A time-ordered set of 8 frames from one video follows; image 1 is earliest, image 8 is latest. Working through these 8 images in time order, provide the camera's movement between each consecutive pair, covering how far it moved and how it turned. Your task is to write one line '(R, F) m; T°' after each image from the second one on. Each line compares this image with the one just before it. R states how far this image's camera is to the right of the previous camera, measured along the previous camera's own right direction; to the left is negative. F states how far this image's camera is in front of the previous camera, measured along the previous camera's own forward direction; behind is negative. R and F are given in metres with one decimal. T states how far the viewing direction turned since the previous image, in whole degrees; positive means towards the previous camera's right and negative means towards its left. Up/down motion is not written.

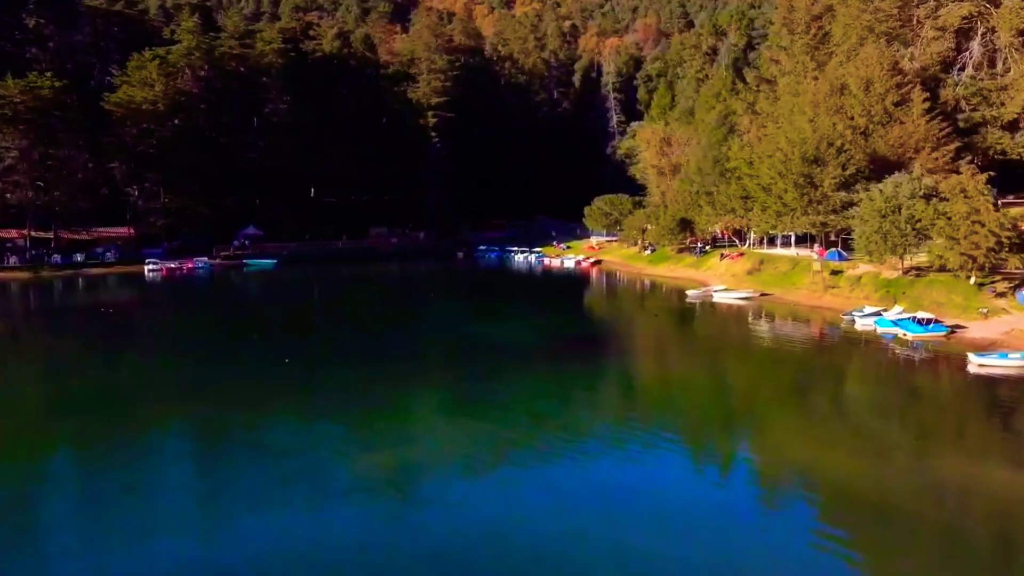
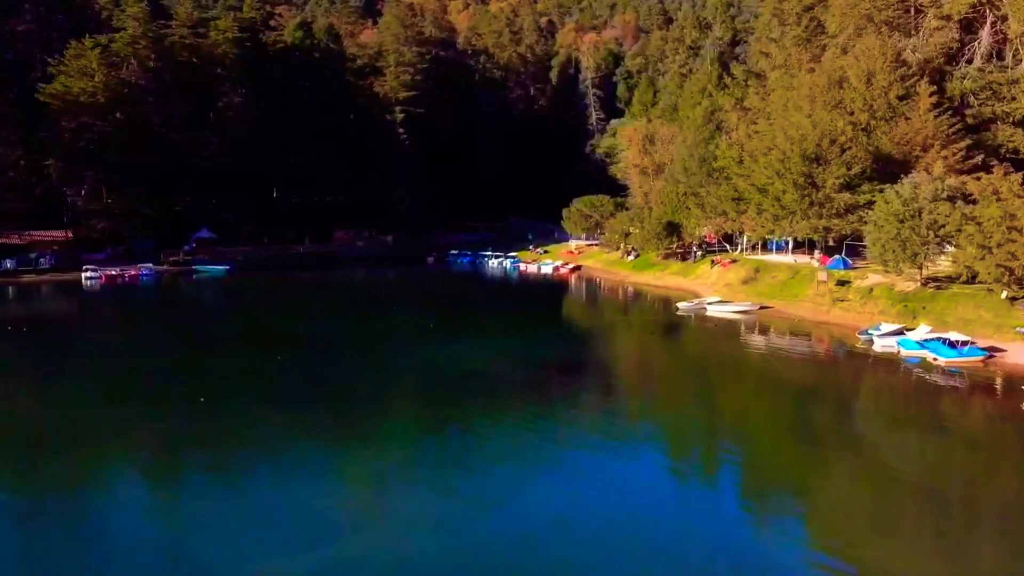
(+0.4, +5.6) m; +2°
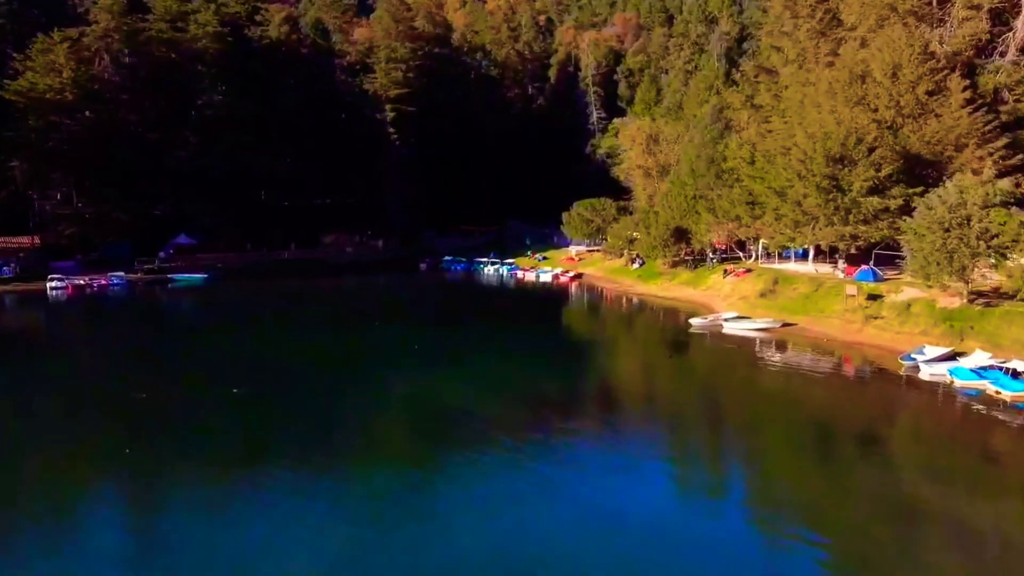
(+0.2, +4.6) m; 0°
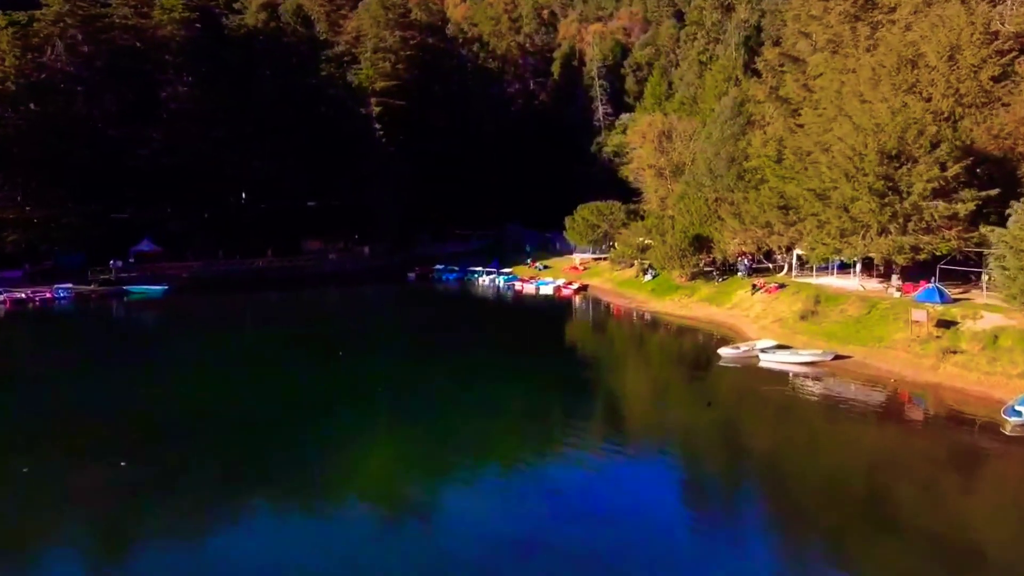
(+0.6, +7.6) m; 0°
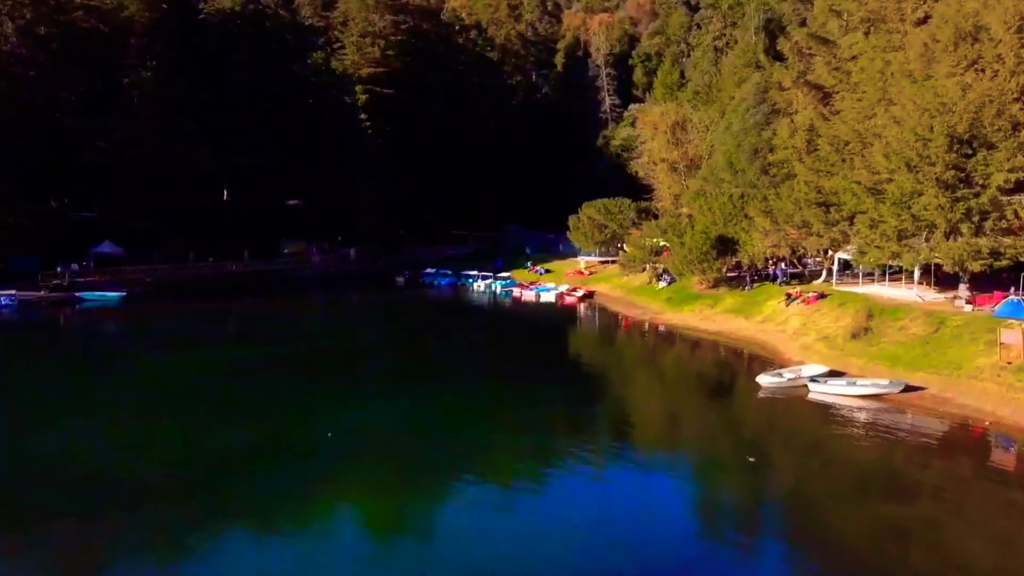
(+0.5, +6.7) m; 0°
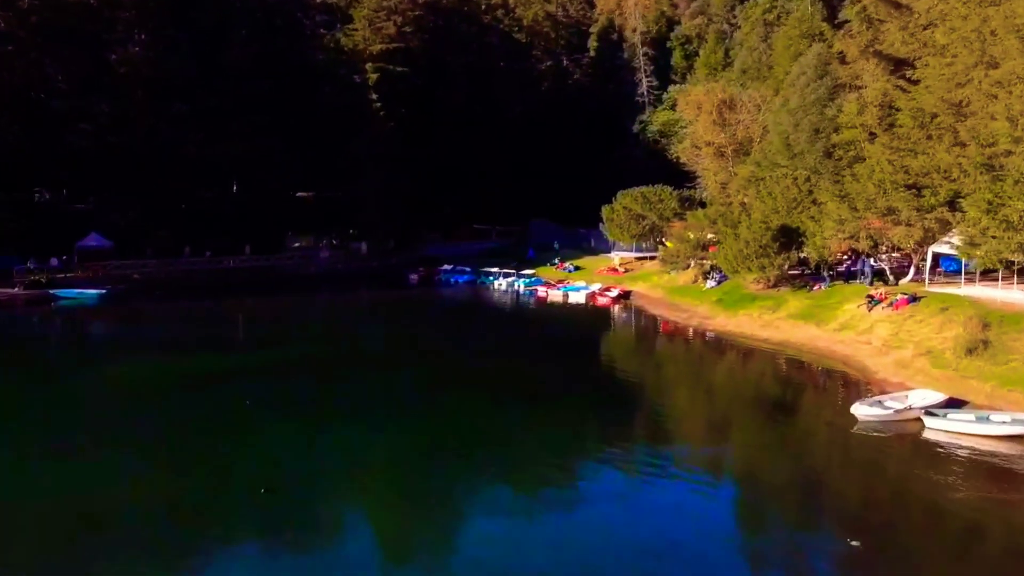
(+0.5, +6.9) m; -2°
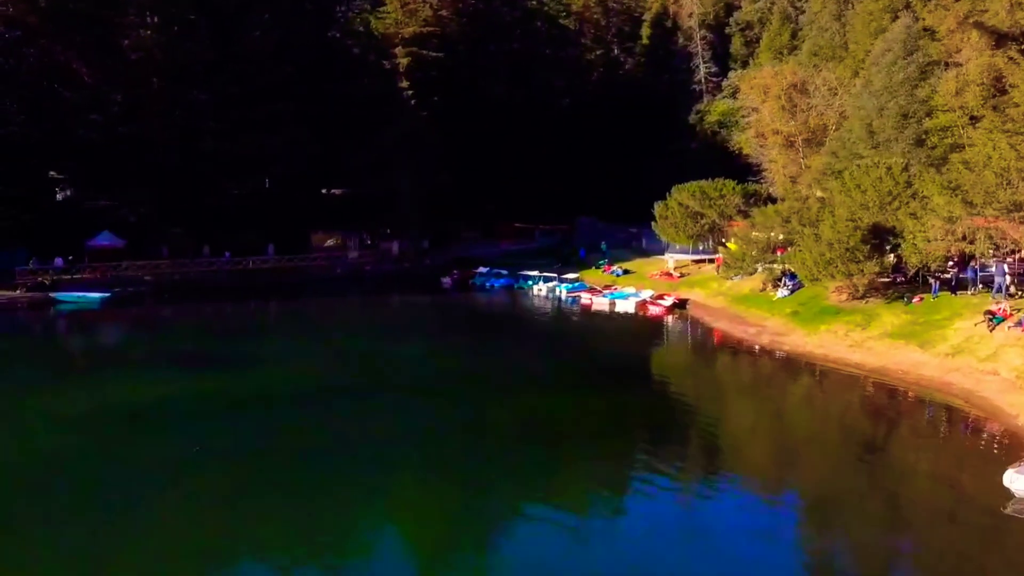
(+0.6, +5.7) m; -4°
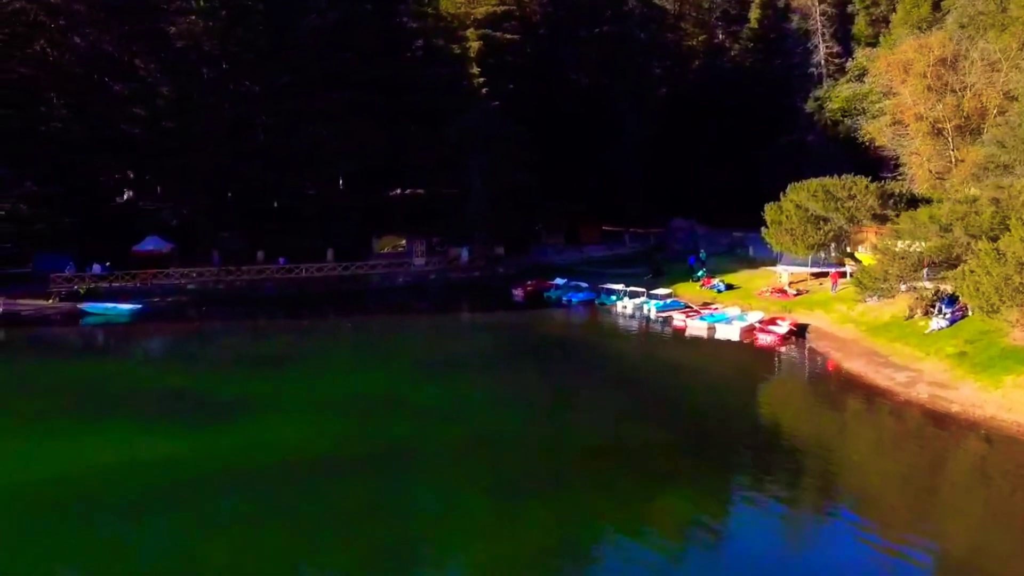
(+1.0, +7.4) m; -7°
